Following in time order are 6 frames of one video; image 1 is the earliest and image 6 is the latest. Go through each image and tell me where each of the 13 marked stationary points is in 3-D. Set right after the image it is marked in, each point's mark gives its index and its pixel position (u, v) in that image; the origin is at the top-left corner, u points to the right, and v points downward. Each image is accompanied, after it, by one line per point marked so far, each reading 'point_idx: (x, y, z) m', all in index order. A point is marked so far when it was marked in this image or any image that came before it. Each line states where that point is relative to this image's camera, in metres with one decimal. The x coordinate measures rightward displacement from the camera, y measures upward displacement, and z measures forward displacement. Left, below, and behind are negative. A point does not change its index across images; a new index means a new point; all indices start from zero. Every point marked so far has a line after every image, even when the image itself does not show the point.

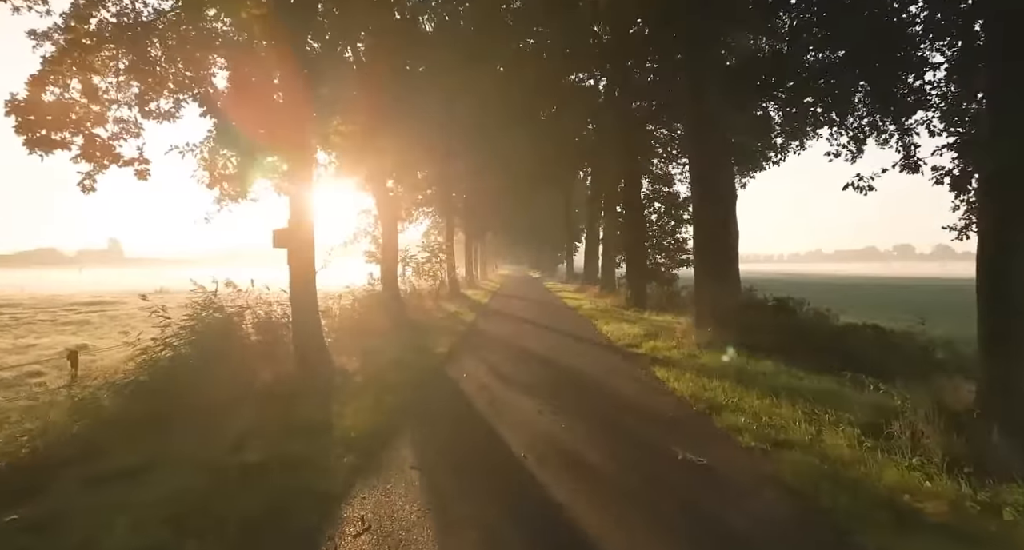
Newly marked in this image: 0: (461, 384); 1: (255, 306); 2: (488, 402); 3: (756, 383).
0: (-1.0, -2.2, +9.6) m
1: (-5.9, -0.8, +10.8) m
2: (-0.4, -2.2, +8.3) m
3: (+4.2, -1.9, +8.3) m
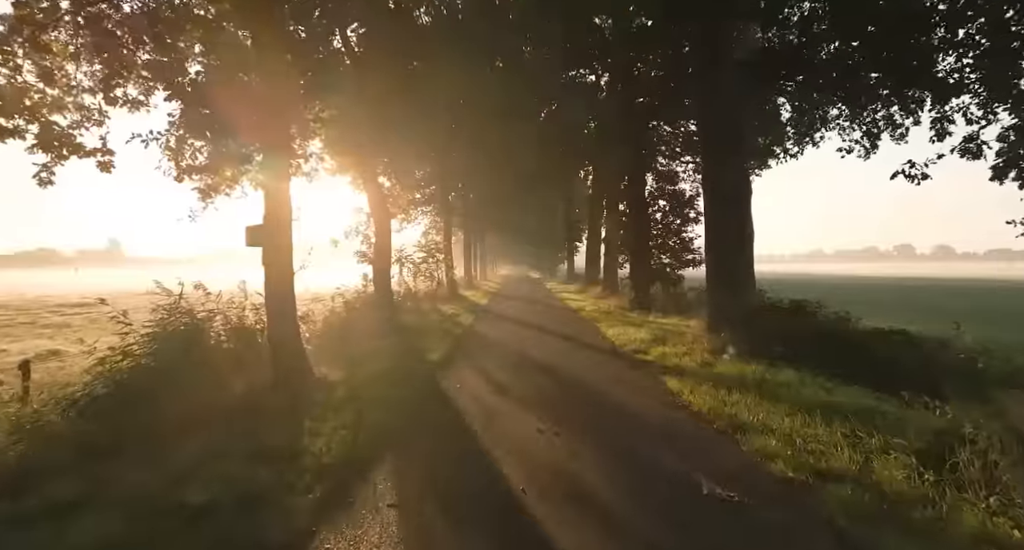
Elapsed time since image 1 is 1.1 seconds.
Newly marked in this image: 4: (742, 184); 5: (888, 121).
0: (-1.1, -2.2, +8.7) m
1: (-6.0, -0.8, +9.9) m
2: (-0.5, -2.2, +7.5) m
3: (+4.2, -1.9, +7.5) m
4: (+6.6, +2.3, +13.5) m
5: (+15.5, +6.4, +19.9) m
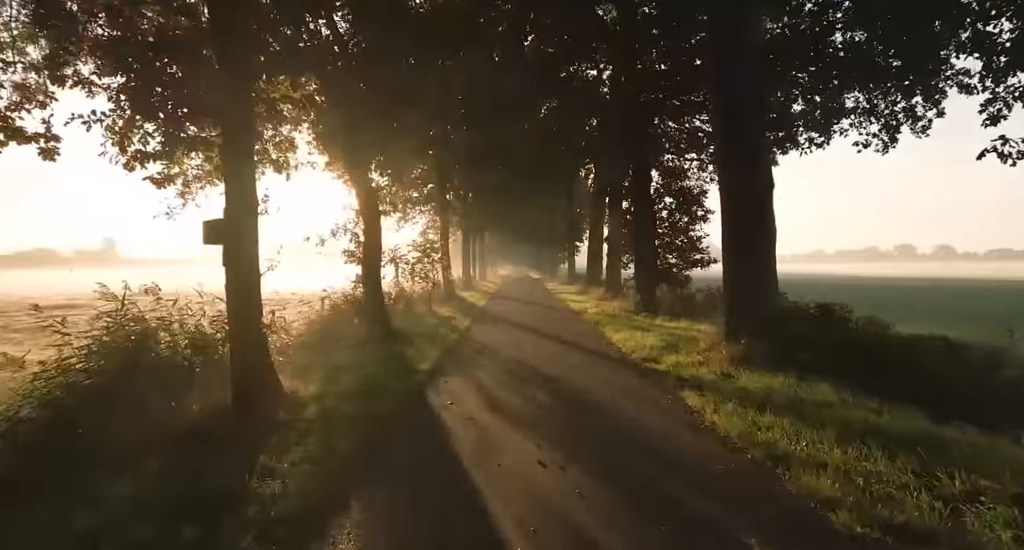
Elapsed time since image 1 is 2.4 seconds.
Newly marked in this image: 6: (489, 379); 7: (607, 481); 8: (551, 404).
0: (-1.1, -2.2, +7.6) m
1: (-6.0, -0.8, +8.8) m
2: (-0.5, -2.3, +6.4) m
3: (+4.2, -1.9, +6.4) m
4: (+6.6, +2.3, +12.4) m
5: (+15.5, +6.3, +18.9) m
6: (-0.5, -2.2, +10.3) m
7: (+1.1, -2.2, +5.3) m
8: (+0.7, -2.3, +8.5) m
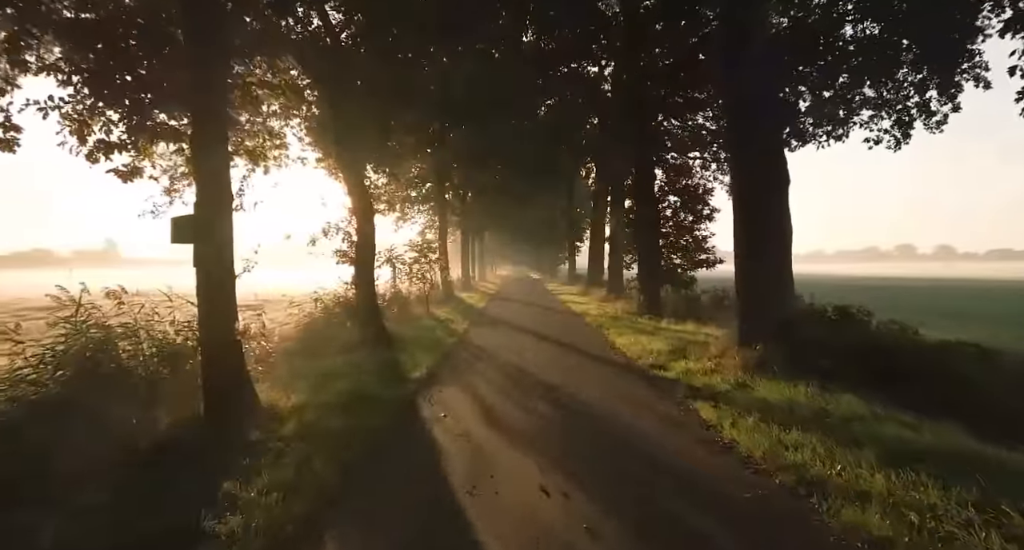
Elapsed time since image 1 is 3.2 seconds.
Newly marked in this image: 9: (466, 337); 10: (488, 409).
0: (-1.1, -2.3, +7.0) m
1: (-6.0, -0.8, +8.2) m
2: (-0.5, -2.3, +5.7) m
3: (+4.1, -2.0, +5.7) m
4: (+6.6, +2.2, +11.7) m
5: (+15.4, +6.3, +18.2) m
6: (-0.5, -2.2, +9.6) m
7: (+1.0, -2.3, +4.6) m
8: (+0.7, -2.3, +7.9) m
9: (-1.6, -2.2, +17.0) m
10: (-0.4, -2.3, +8.2) m
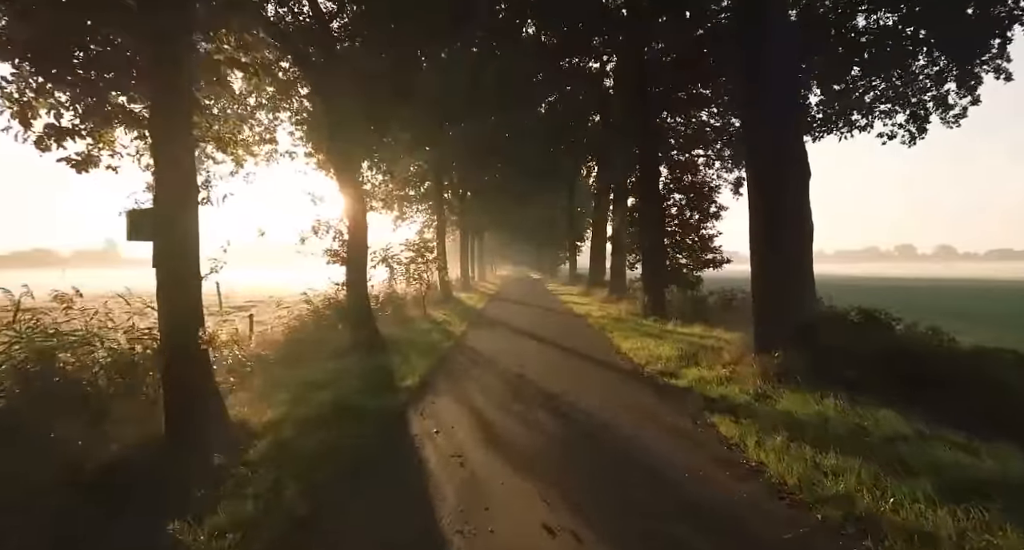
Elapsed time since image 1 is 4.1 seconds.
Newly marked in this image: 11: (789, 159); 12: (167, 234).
0: (-1.1, -2.3, +6.2) m
1: (-6.0, -0.9, +7.5) m
2: (-0.5, -2.3, +5.0) m
3: (+4.1, -2.0, +5.0) m
4: (+6.6, +2.2, +11.0) m
5: (+15.4, +6.3, +17.5) m
6: (-0.5, -2.3, +8.9) m
7: (+1.0, -2.3, +3.9) m
8: (+0.7, -2.3, +7.1) m
9: (-1.6, -2.2, +16.2) m
10: (-0.4, -2.3, +7.4) m
11: (+6.2, +2.6, +10.9) m
12: (-4.2, +0.5, +6.0) m
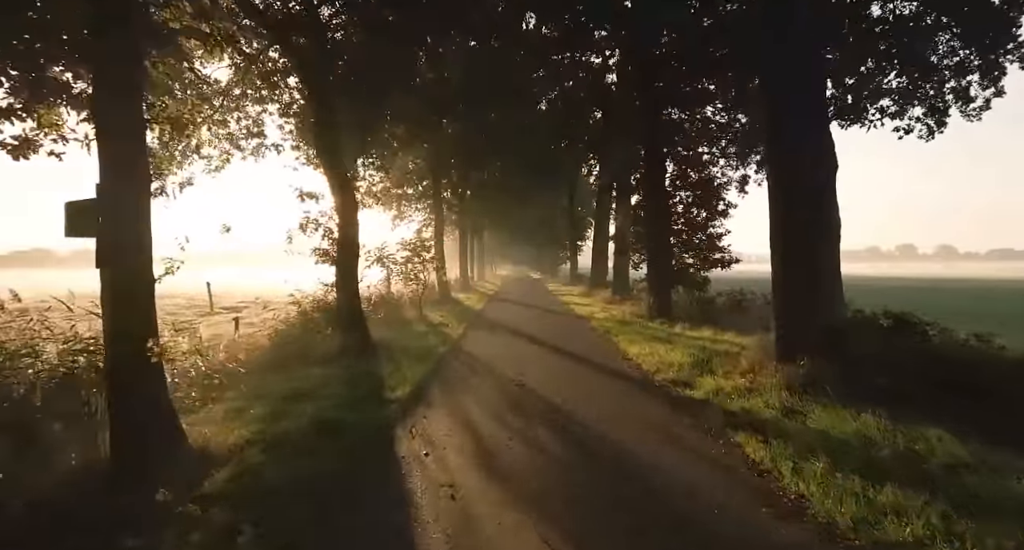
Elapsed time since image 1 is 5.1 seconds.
0: (-1.1, -2.3, +5.4) m
1: (-6.1, -0.9, +6.6) m
2: (-0.5, -2.3, +4.2) m
3: (+4.1, -2.0, +4.2) m
4: (+6.6, +2.2, +10.2) m
5: (+15.4, +6.3, +16.7) m
6: (-0.5, -2.3, +8.1) m
7: (+1.0, -2.3, +3.1) m
8: (+0.7, -2.3, +6.3) m
9: (-1.6, -2.2, +15.4) m
10: (-0.4, -2.3, +6.6) m
11: (+6.2, +2.6, +10.1) m
12: (-4.2, +0.5, +5.2) m
